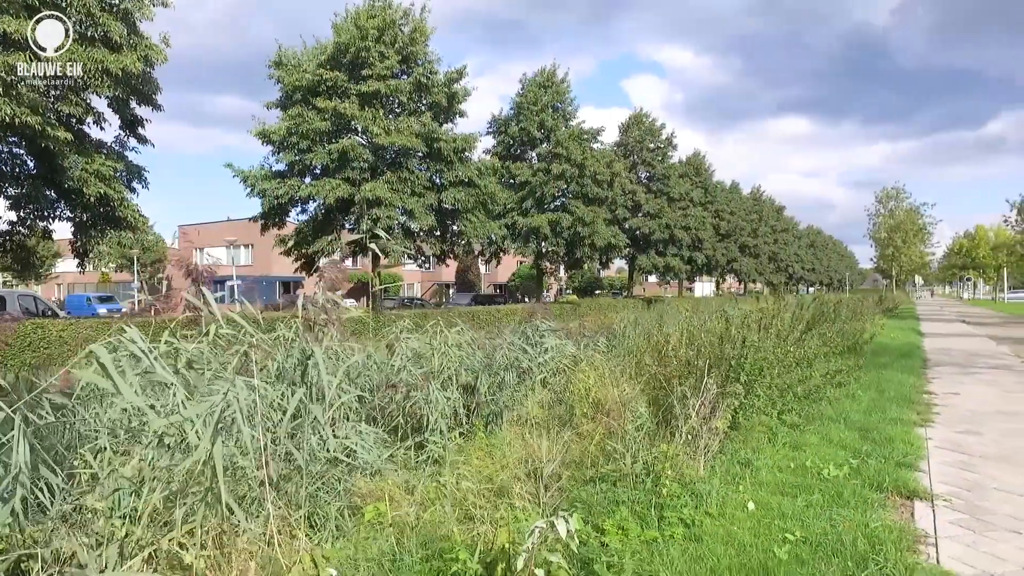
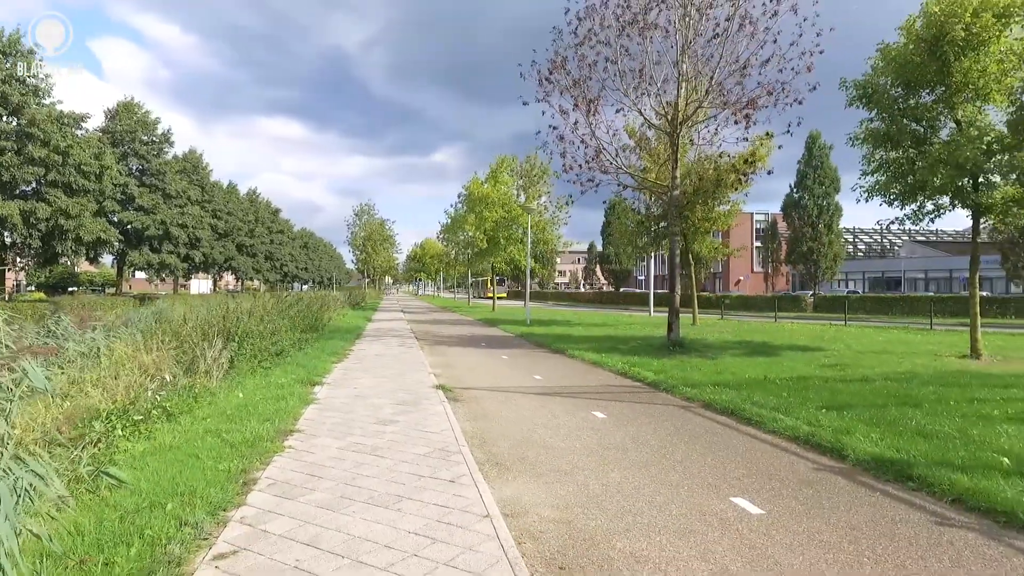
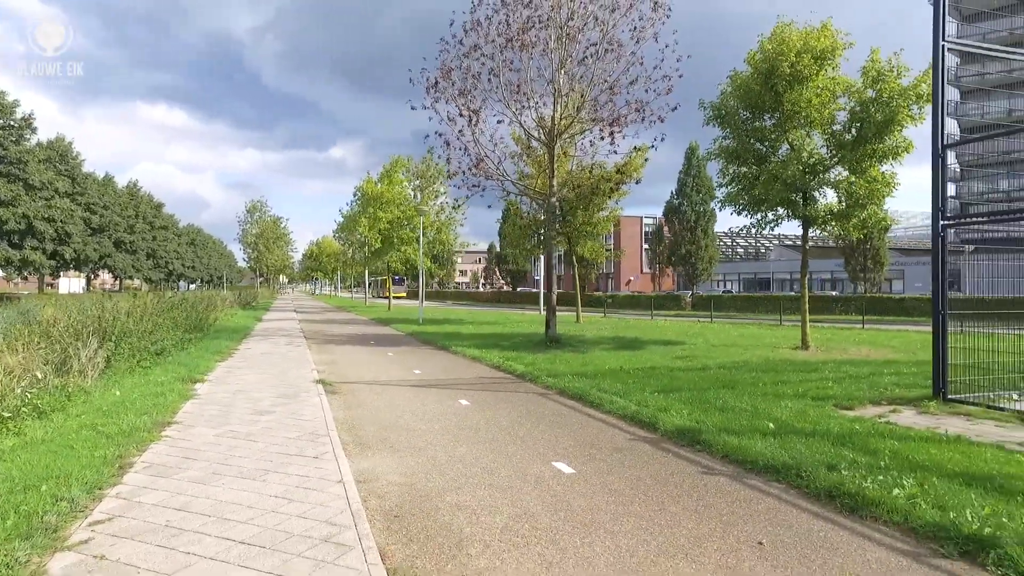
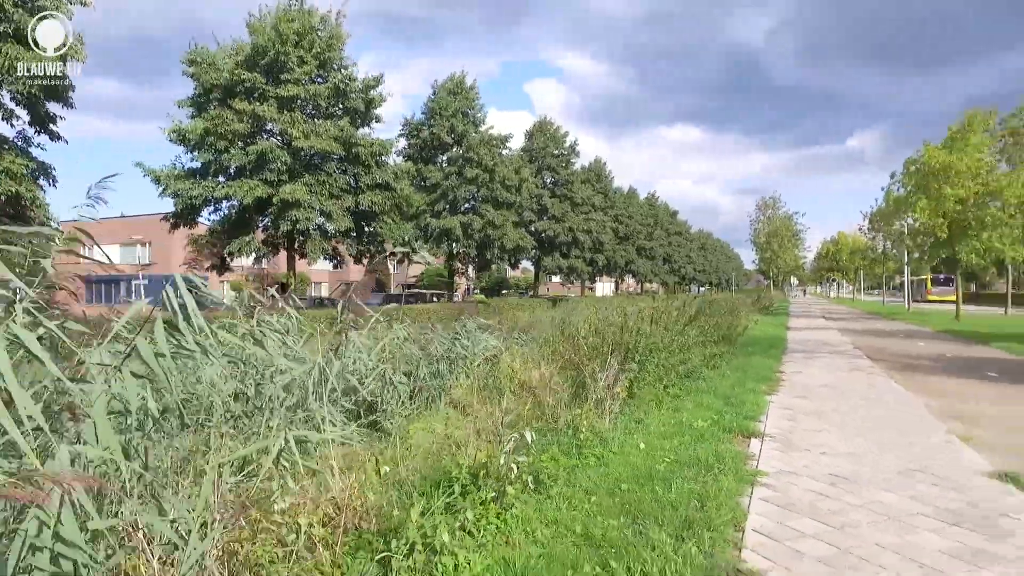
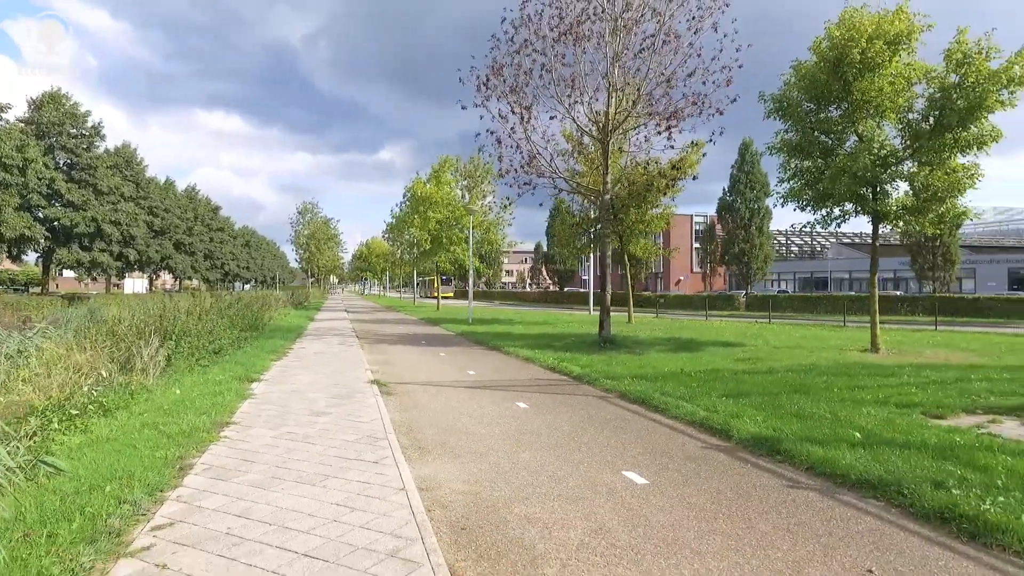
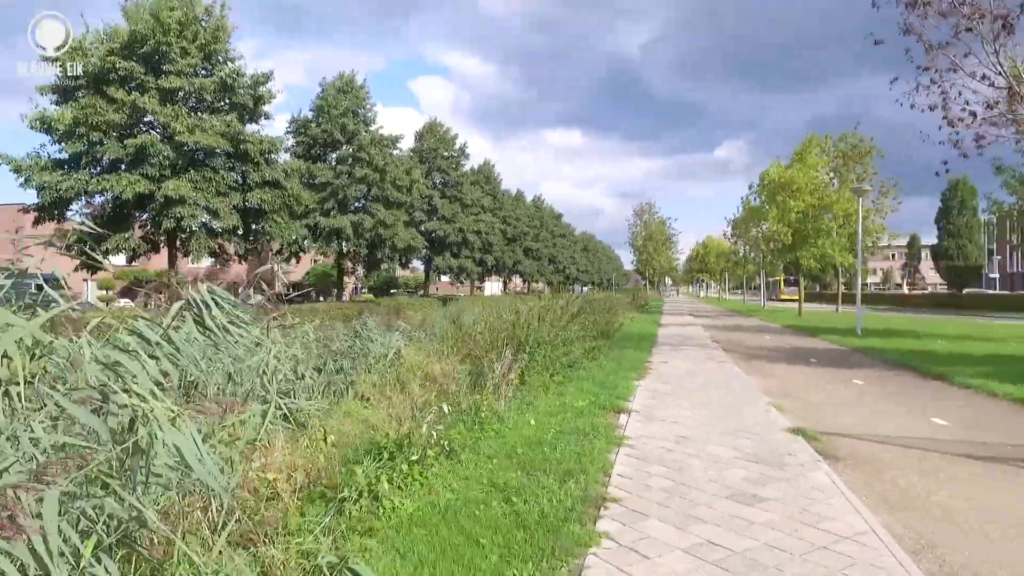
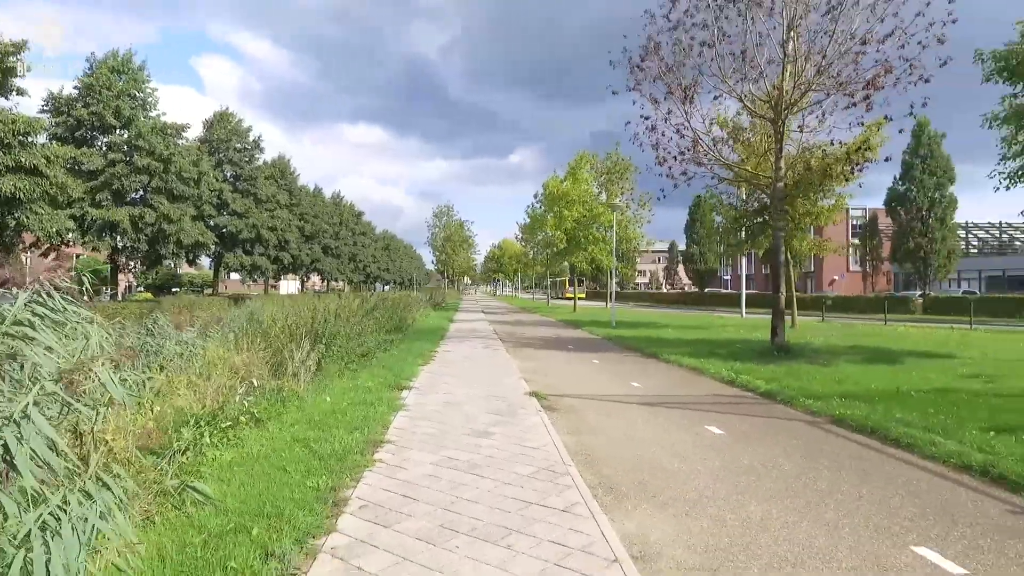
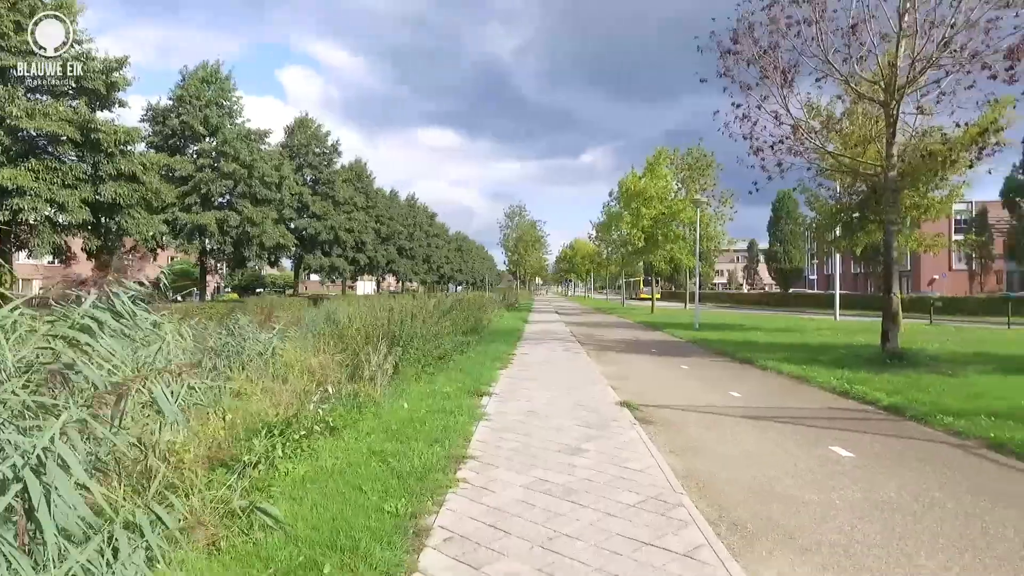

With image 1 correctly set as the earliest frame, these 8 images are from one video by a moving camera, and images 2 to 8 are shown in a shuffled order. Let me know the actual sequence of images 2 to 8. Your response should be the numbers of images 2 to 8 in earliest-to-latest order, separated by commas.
4, 6, 8, 7, 2, 5, 3
